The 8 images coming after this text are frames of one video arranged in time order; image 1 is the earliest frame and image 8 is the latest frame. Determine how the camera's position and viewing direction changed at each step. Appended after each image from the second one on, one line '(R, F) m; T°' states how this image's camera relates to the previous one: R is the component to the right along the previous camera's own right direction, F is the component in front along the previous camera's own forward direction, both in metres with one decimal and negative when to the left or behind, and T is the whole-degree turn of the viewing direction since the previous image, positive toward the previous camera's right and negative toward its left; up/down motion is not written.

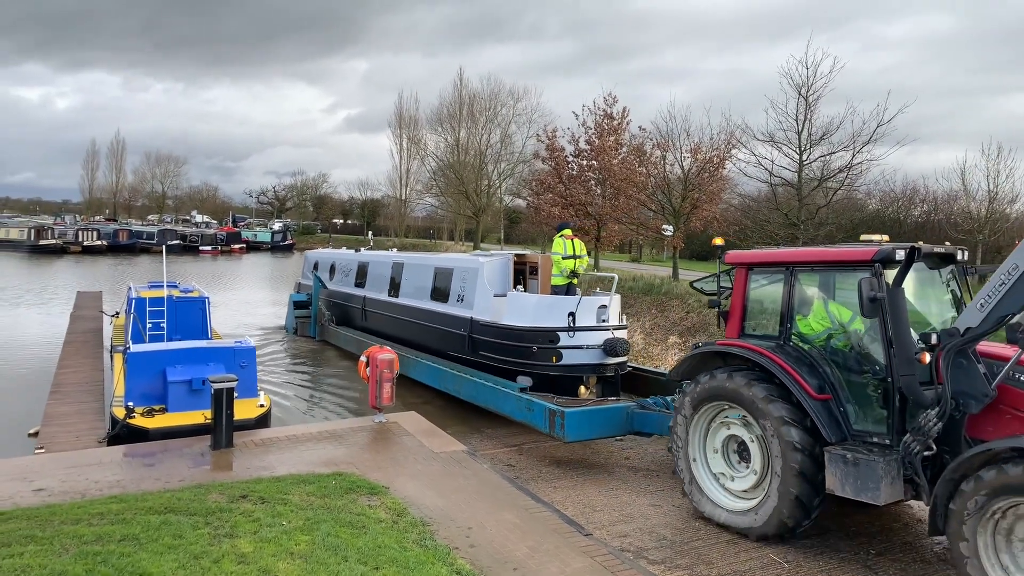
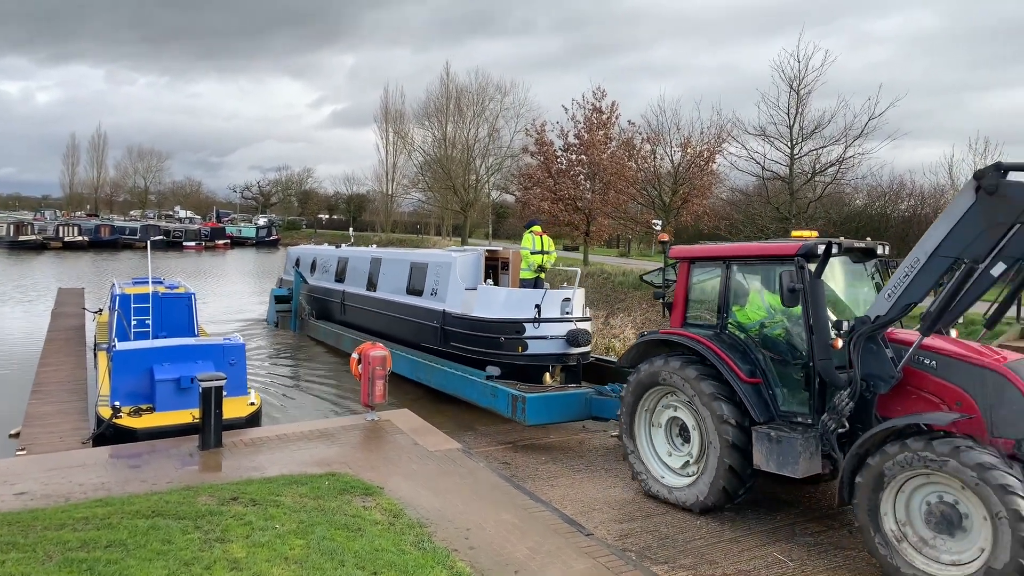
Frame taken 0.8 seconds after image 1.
(-0.1, +0.1) m; +1°
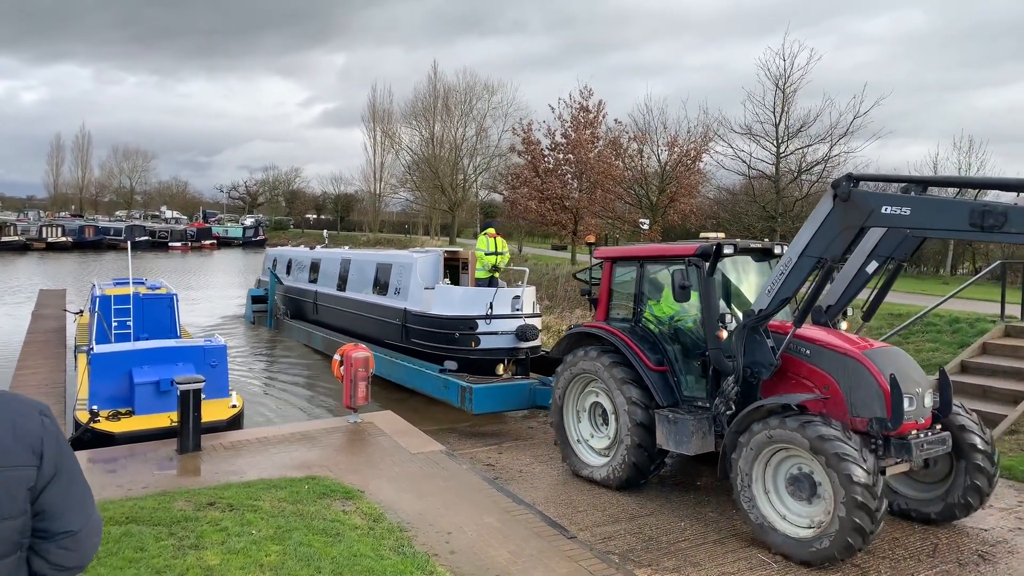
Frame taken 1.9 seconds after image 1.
(+0.1, +0.1) m; +1°
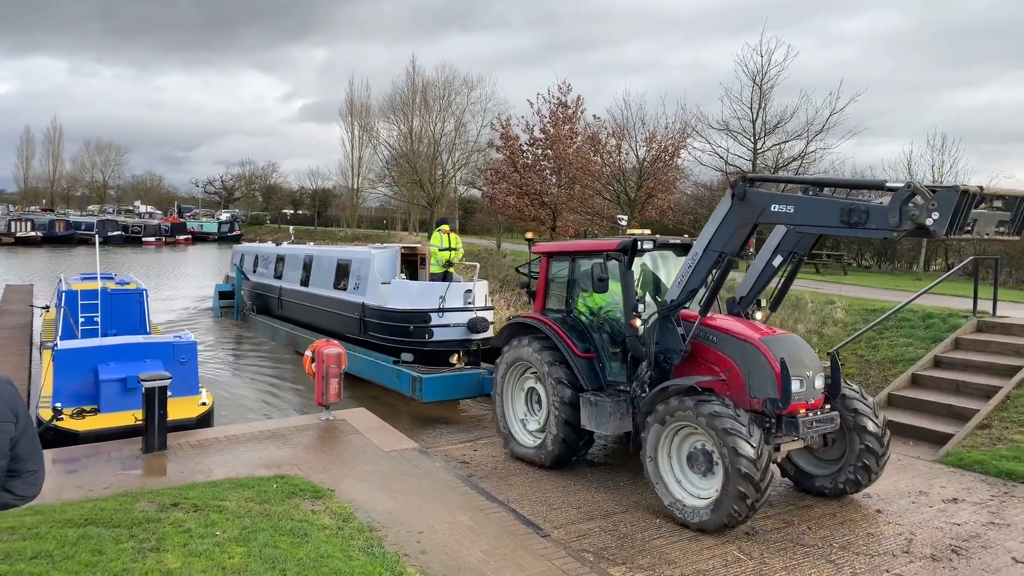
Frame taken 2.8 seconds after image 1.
(0.0, +0.1) m; +2°
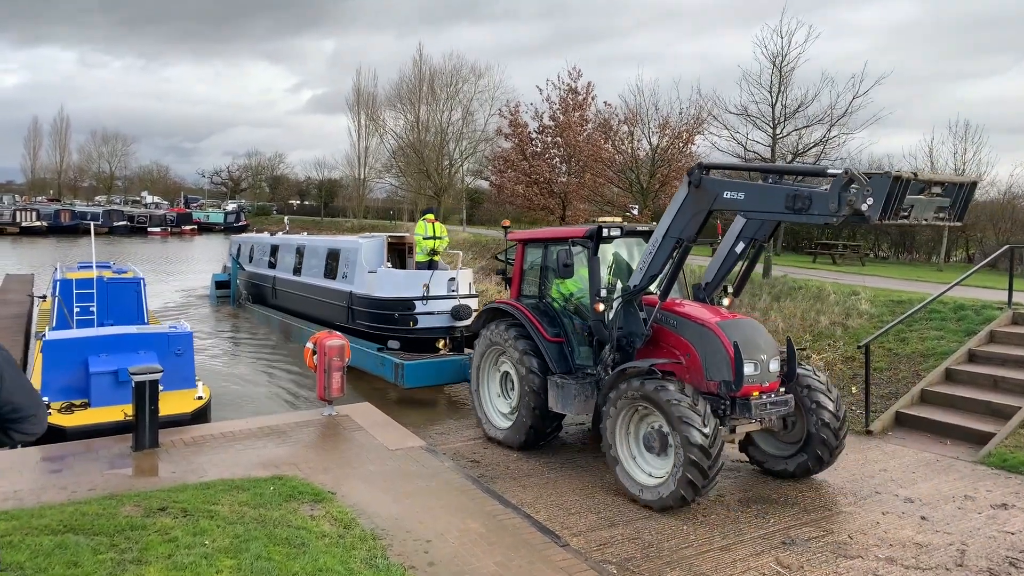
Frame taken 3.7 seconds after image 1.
(-0.1, +0.4) m; -1°
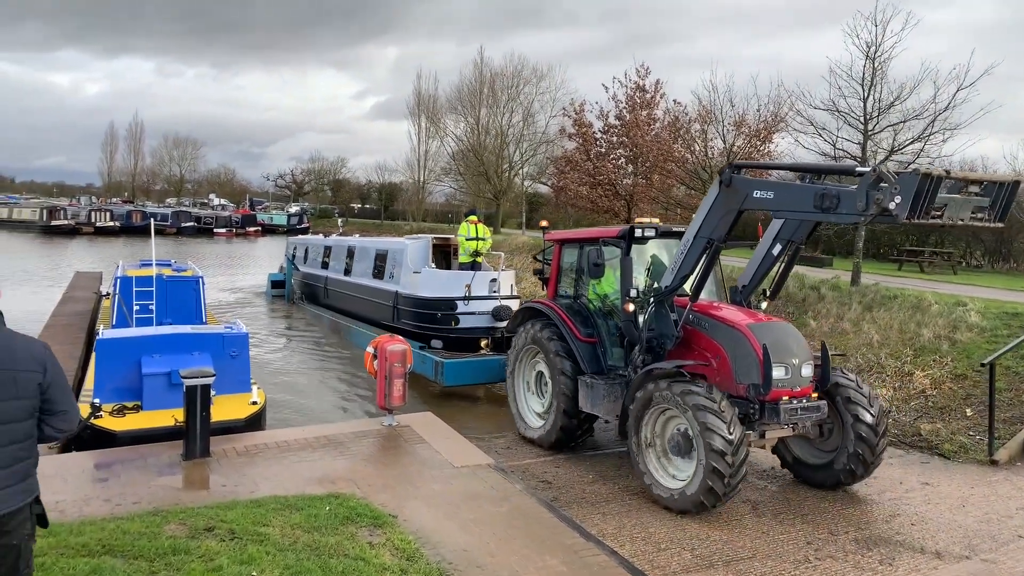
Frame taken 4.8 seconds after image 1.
(-0.2, +0.6) m; -4°
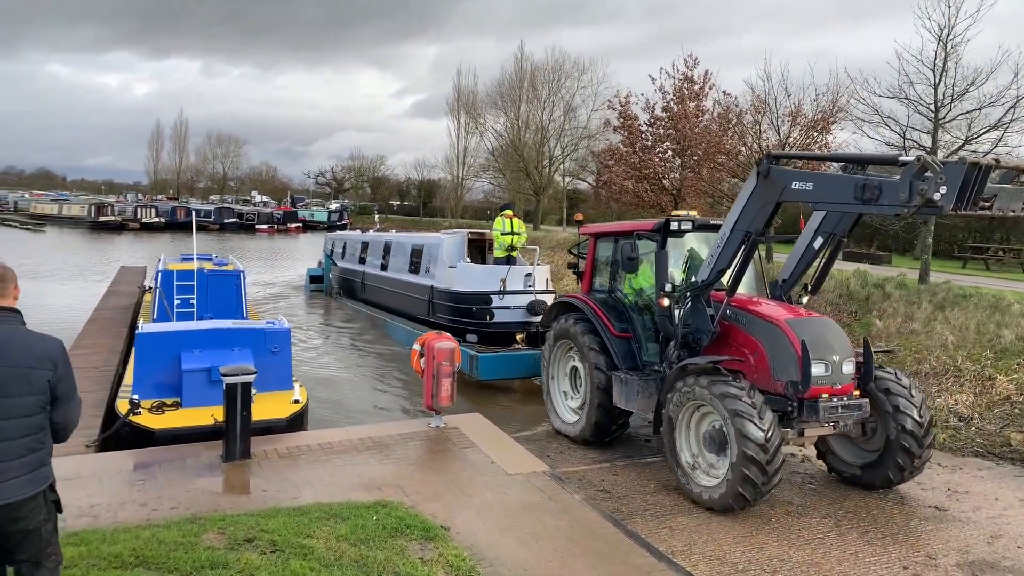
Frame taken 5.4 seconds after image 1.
(-0.2, +0.4) m; -3°
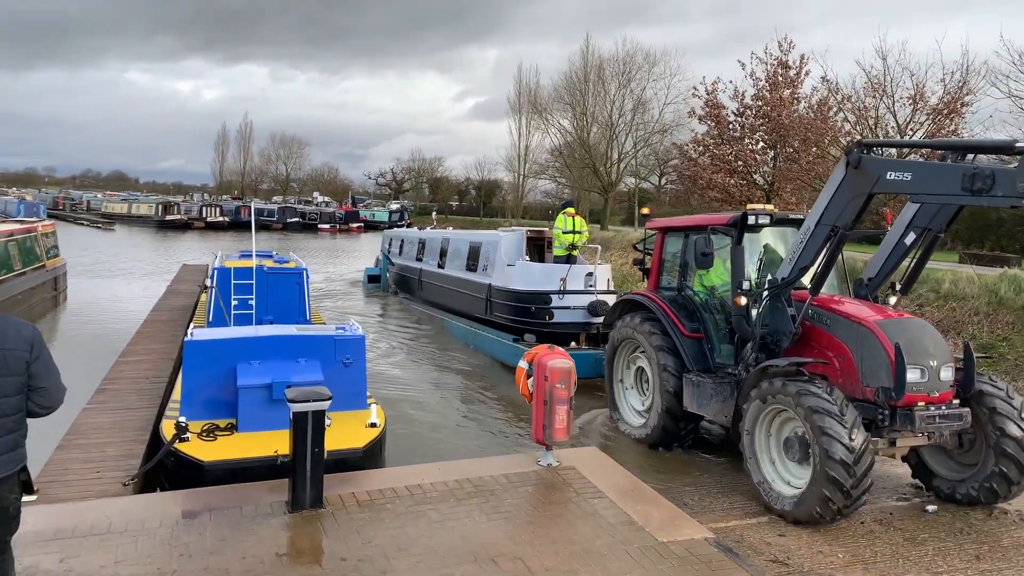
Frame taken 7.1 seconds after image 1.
(-0.5, +1.2) m; -4°
